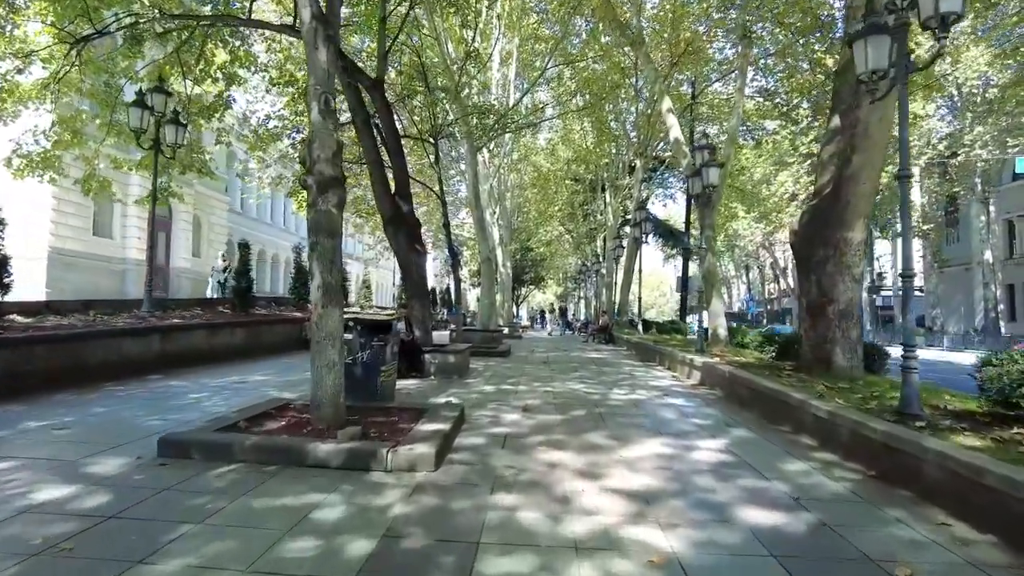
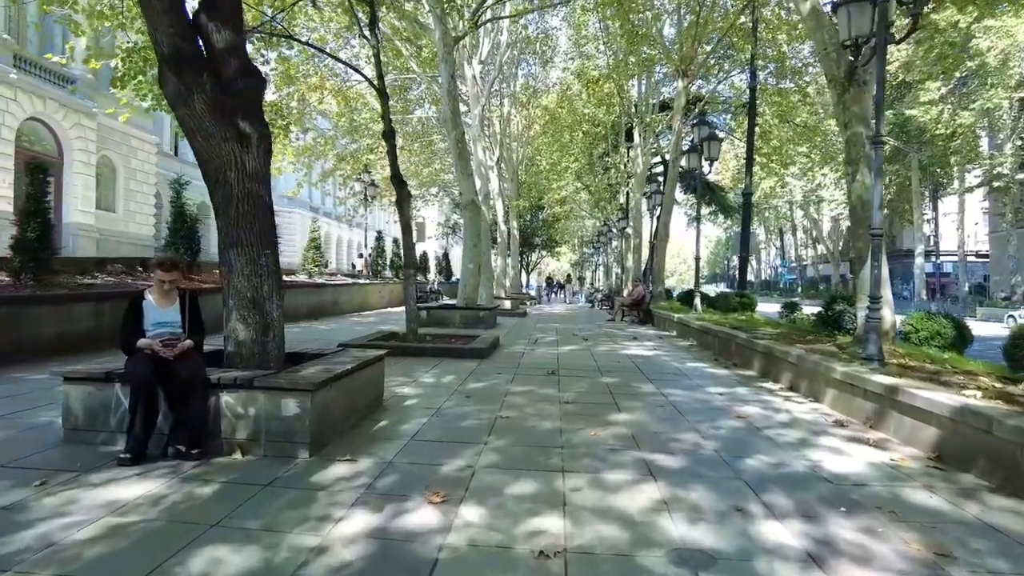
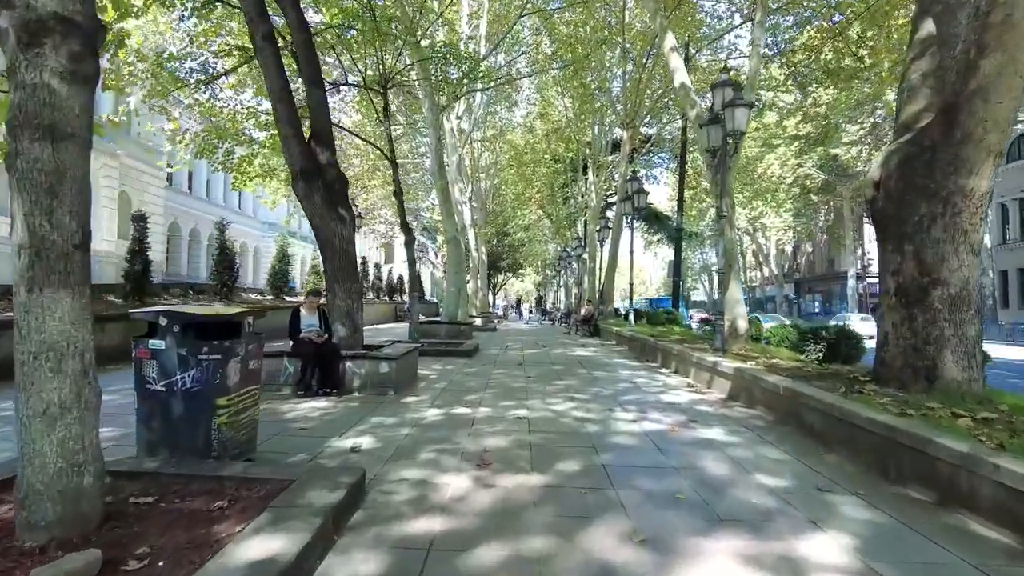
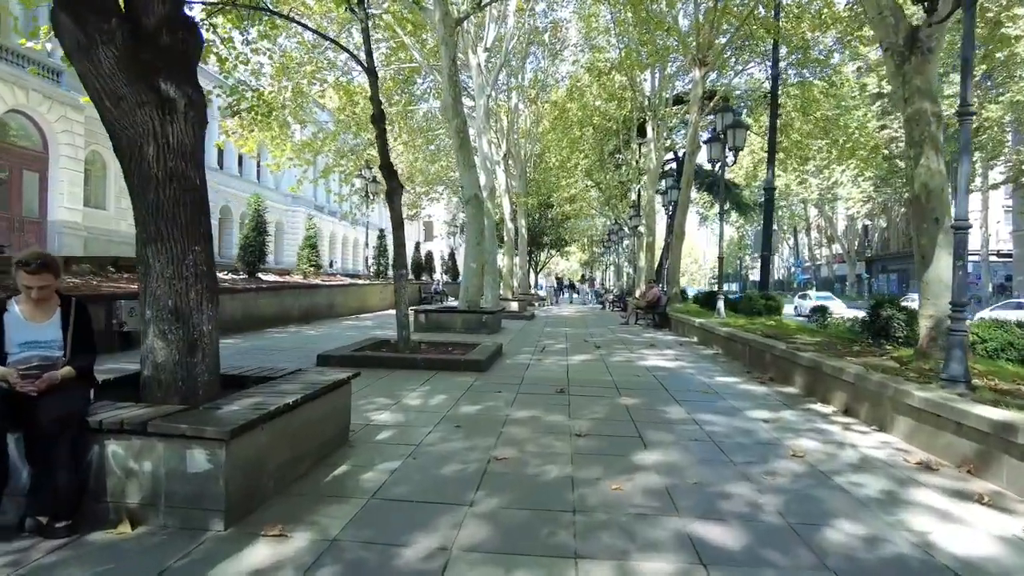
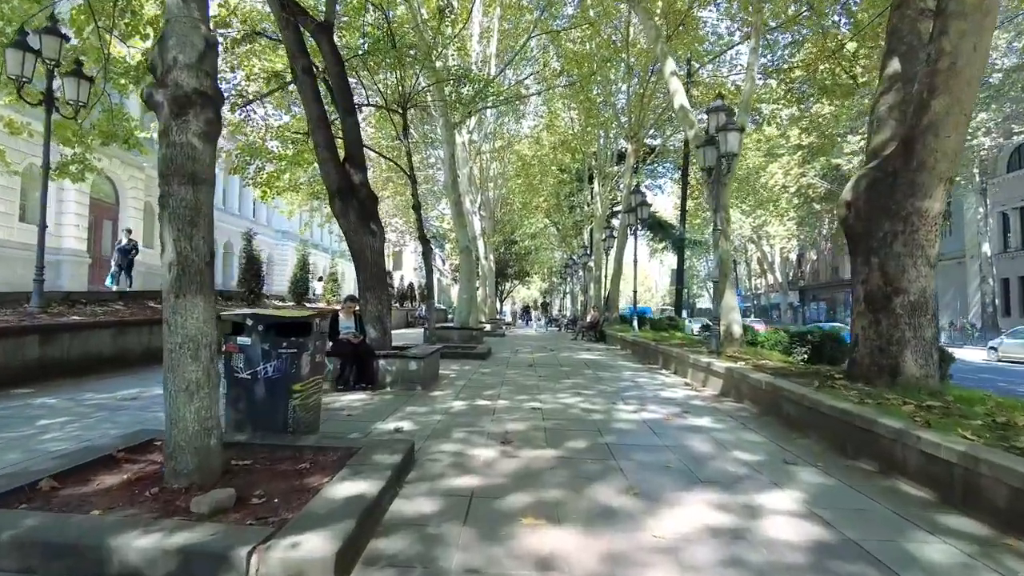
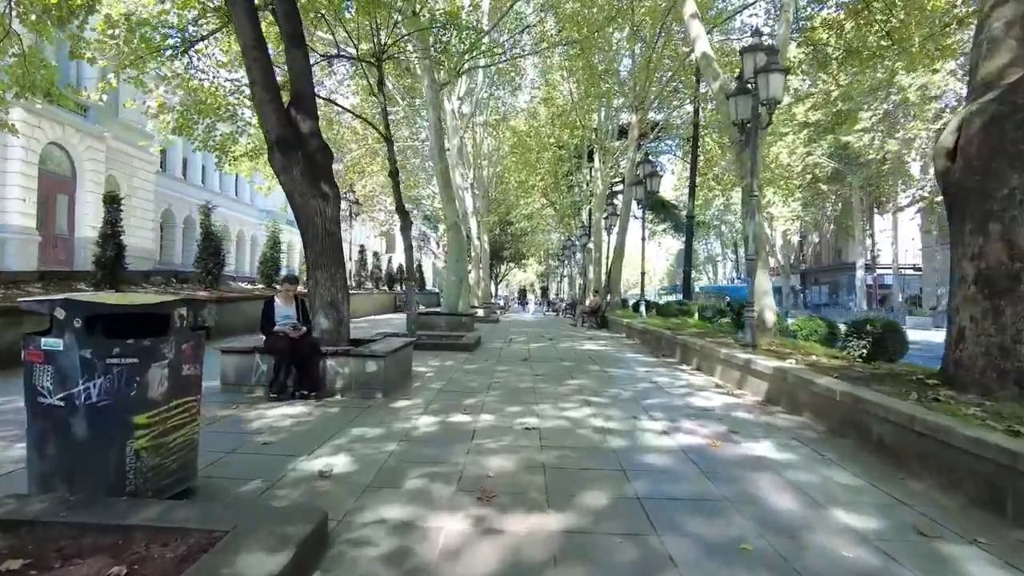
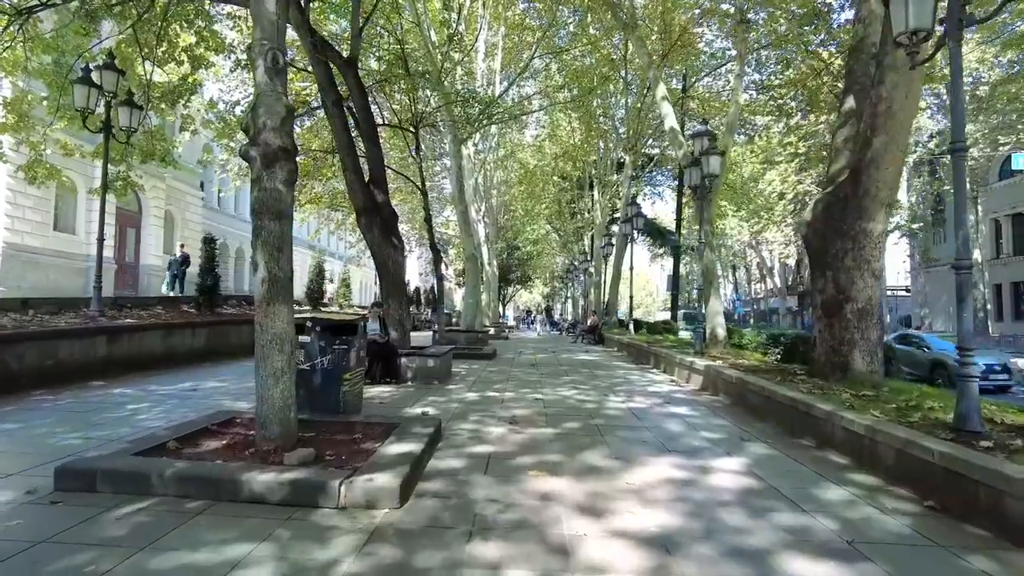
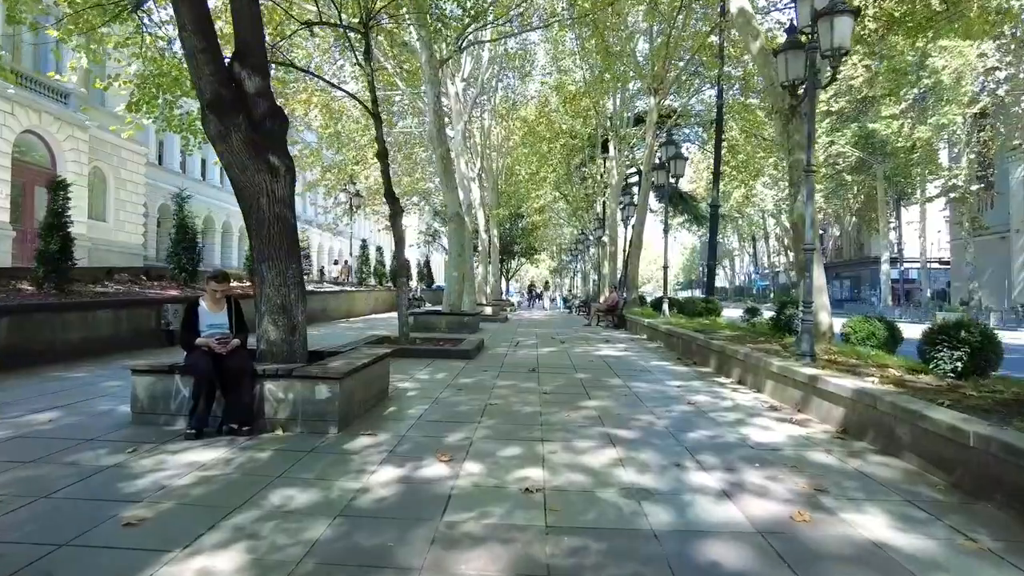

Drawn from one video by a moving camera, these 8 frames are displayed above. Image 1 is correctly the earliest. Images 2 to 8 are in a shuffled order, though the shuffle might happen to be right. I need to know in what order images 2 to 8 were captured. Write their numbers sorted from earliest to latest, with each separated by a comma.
7, 5, 3, 6, 8, 2, 4
